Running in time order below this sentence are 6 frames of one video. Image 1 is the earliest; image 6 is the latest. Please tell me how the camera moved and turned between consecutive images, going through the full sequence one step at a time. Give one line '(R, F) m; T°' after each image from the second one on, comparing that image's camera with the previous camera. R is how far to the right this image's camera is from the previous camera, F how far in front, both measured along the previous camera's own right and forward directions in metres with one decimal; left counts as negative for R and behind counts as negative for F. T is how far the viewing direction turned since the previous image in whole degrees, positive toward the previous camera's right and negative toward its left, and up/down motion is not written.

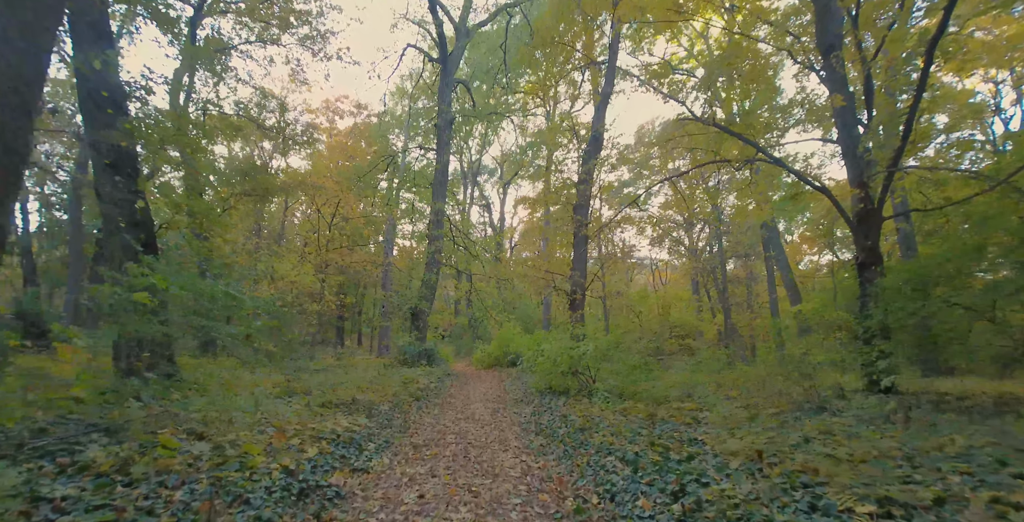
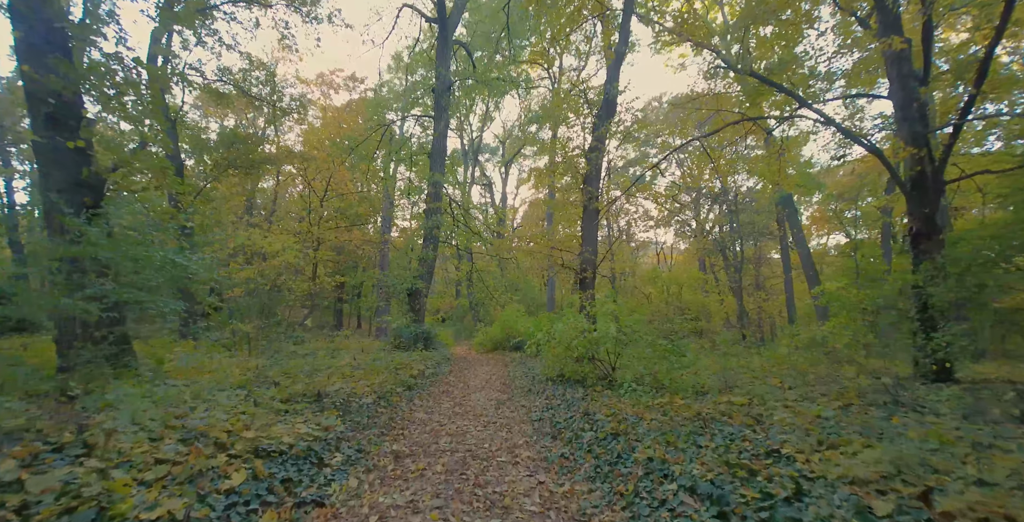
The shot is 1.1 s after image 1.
(-0.1, +0.8) m; 0°
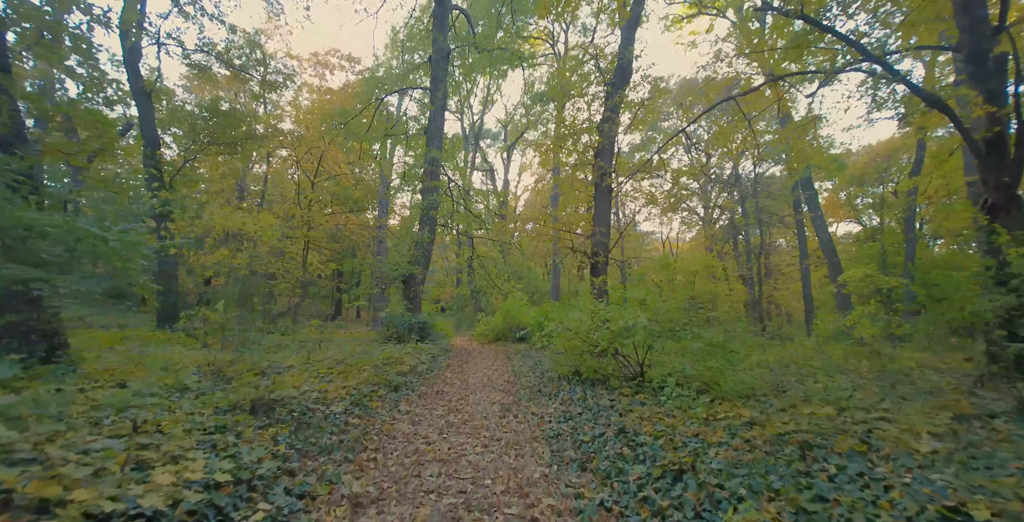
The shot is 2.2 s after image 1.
(0.0, +0.8) m; 0°
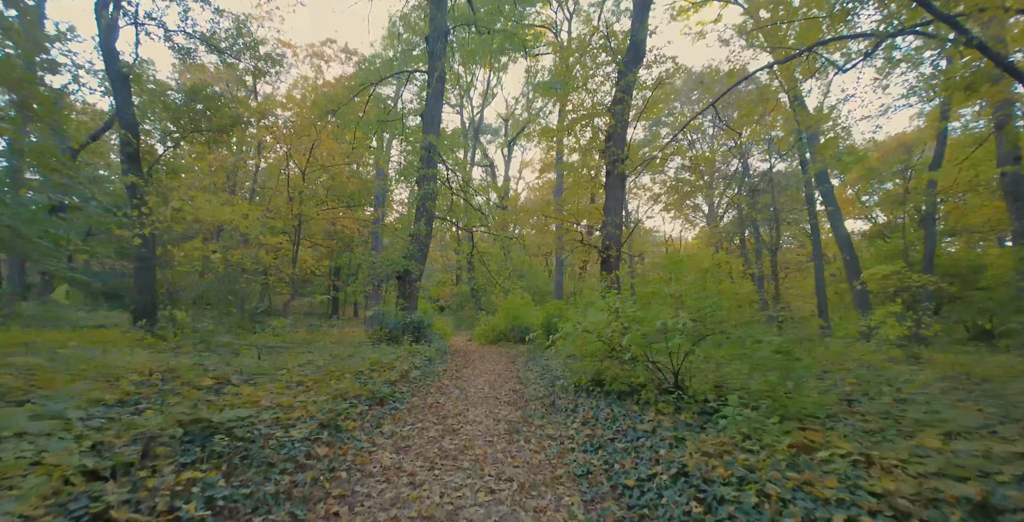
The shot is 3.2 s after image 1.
(-0.1, +0.7) m; 0°
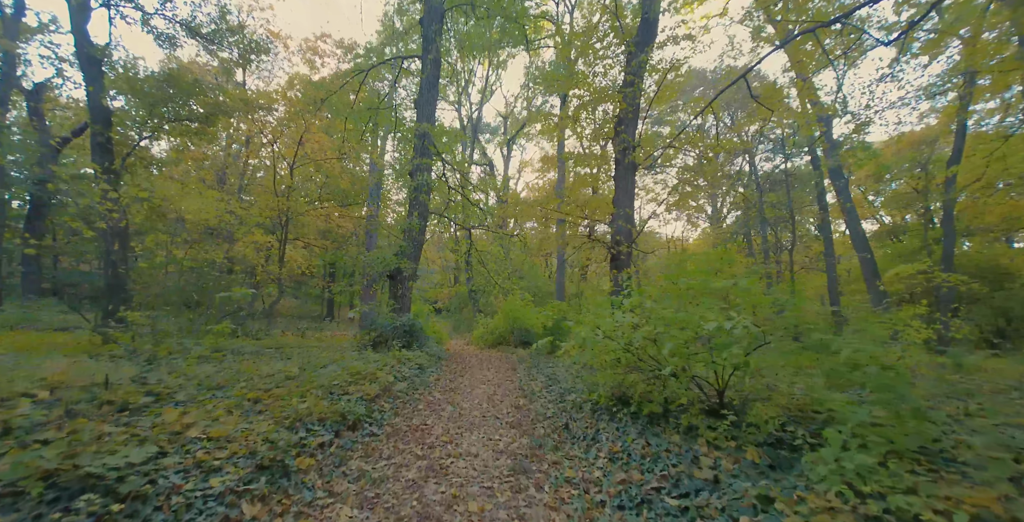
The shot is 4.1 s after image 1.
(0.0, +0.7) m; 0°
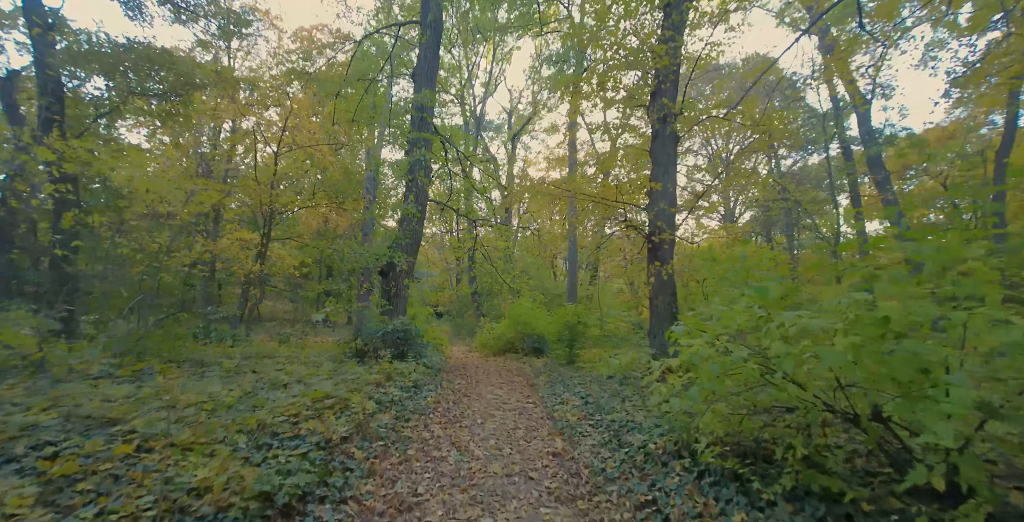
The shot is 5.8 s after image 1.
(-0.2, +1.2) m; 0°
